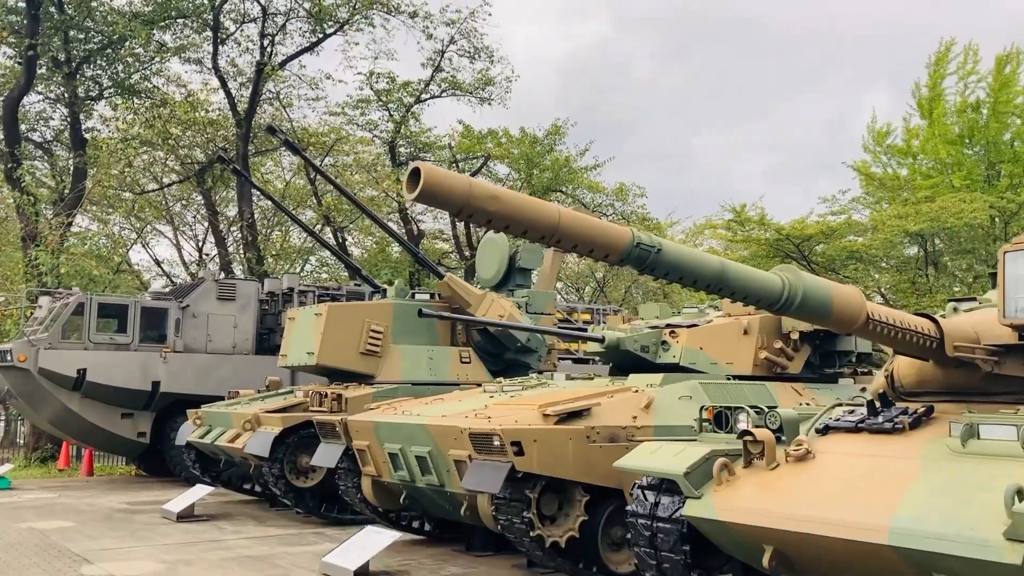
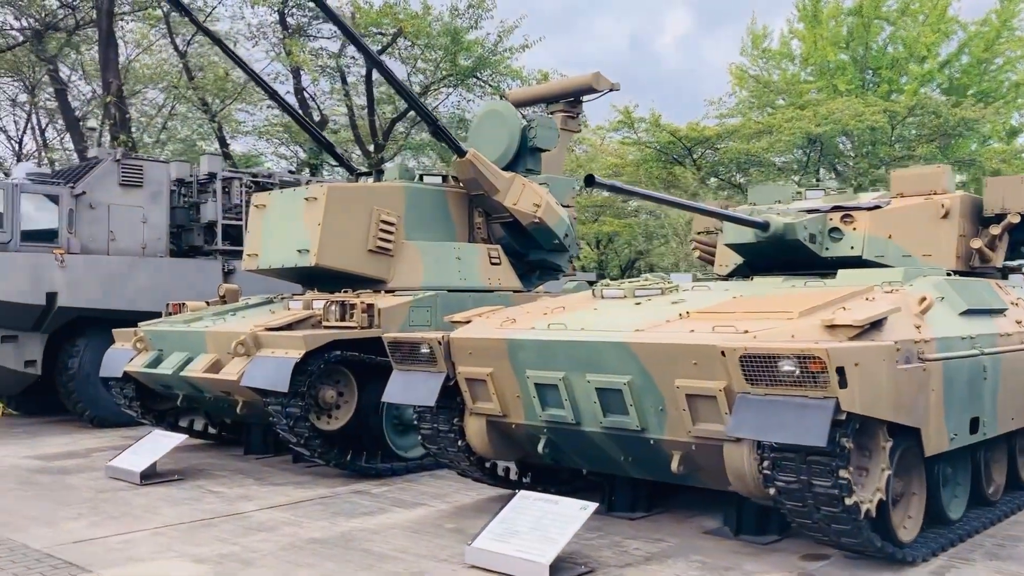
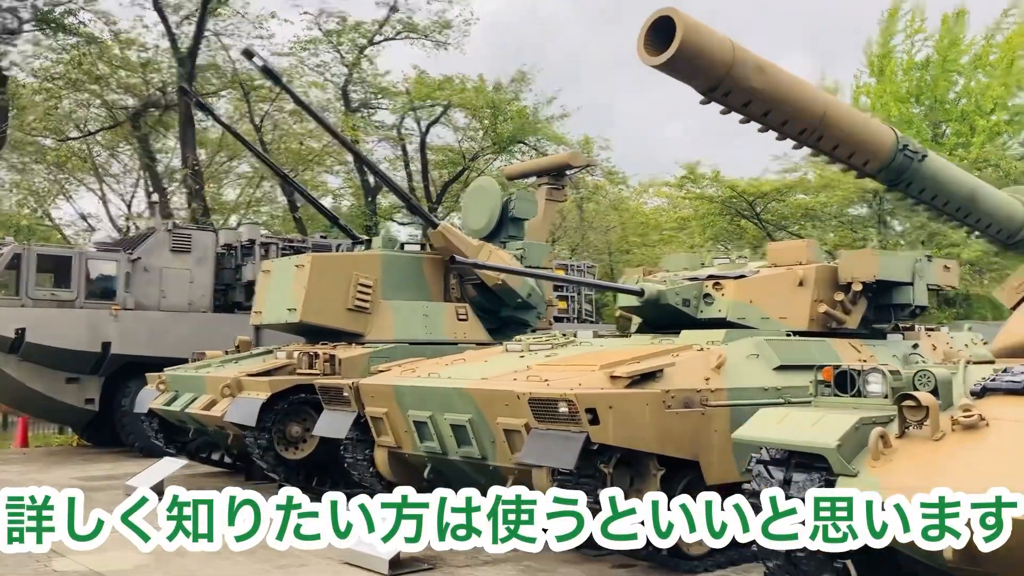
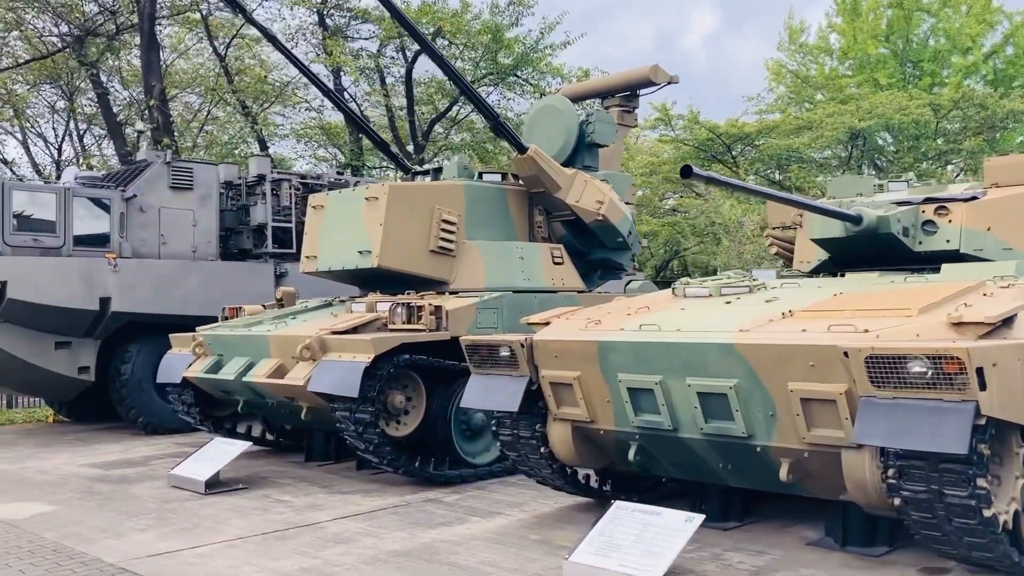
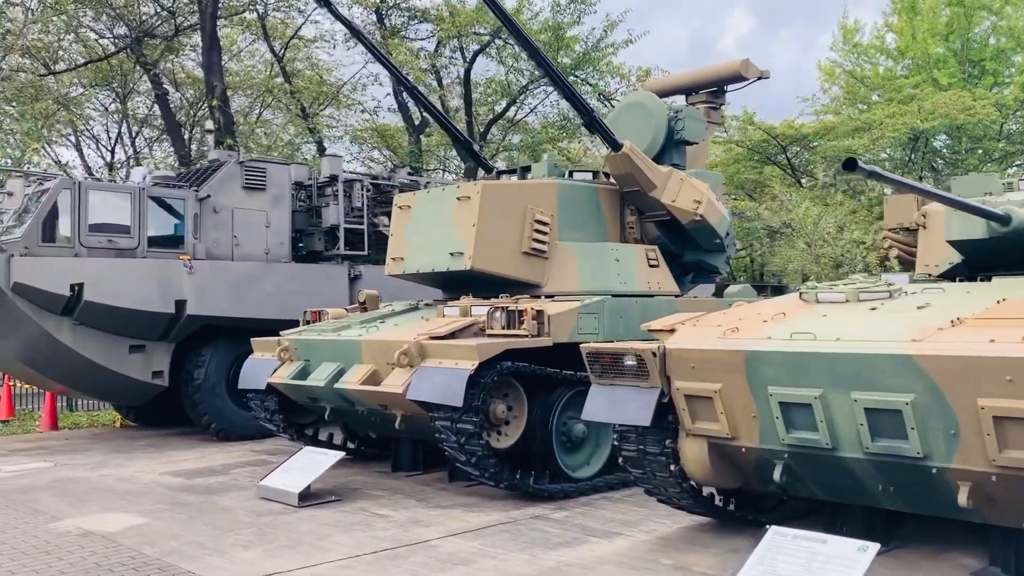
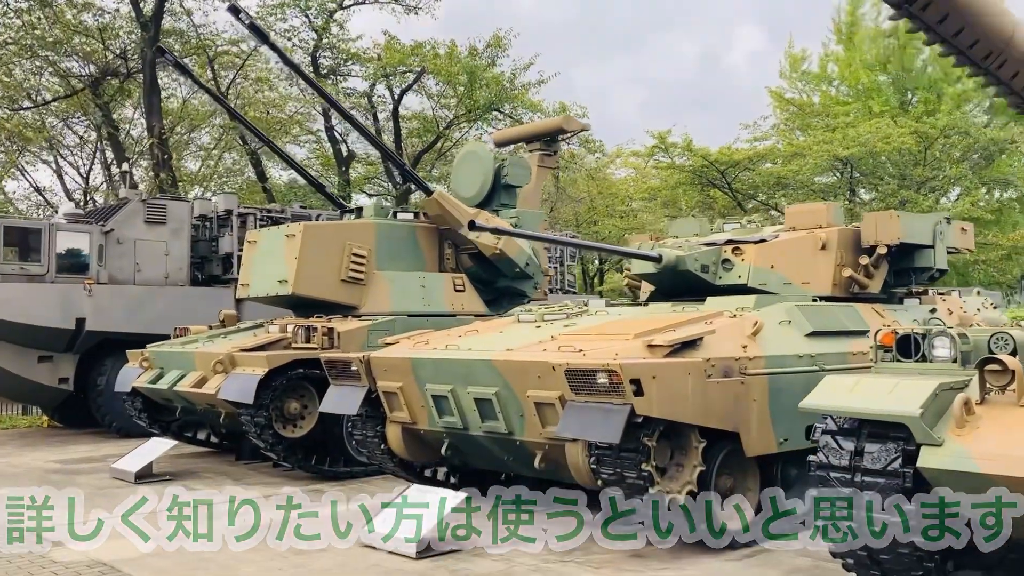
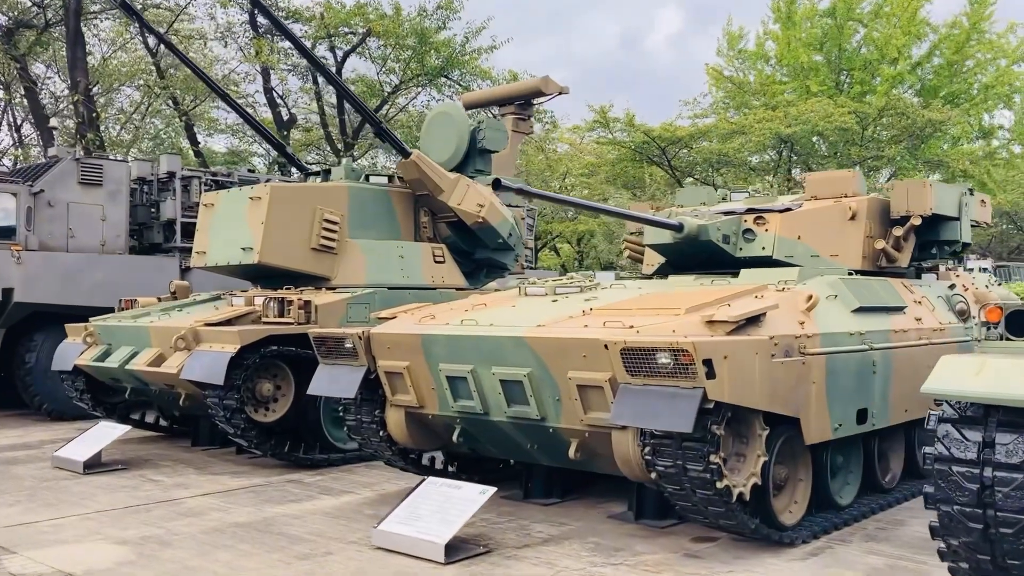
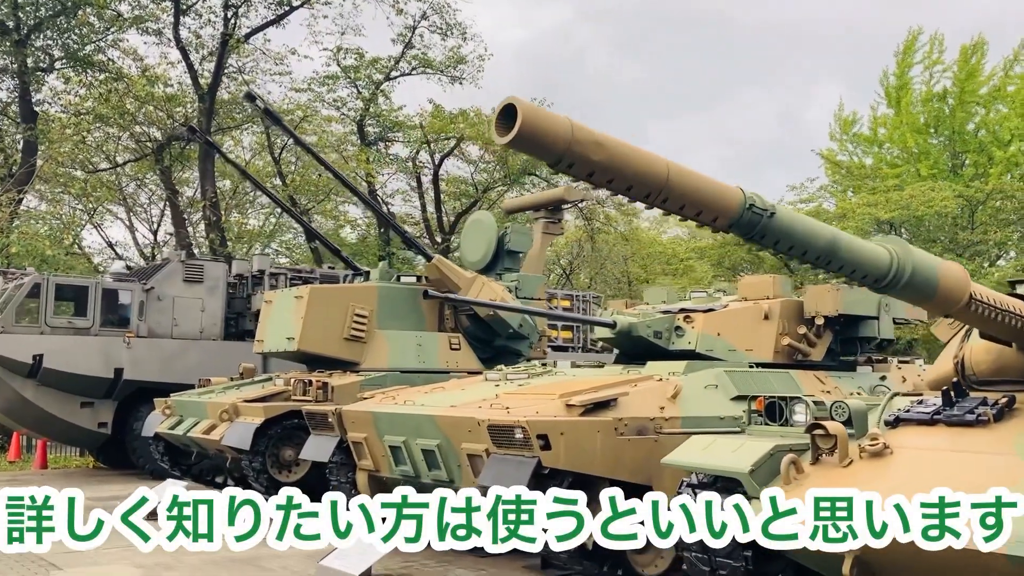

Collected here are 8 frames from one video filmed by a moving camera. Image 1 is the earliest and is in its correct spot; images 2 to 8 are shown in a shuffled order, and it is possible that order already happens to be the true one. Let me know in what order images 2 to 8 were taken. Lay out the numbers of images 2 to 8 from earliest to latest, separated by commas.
8, 3, 6, 7, 2, 4, 5
